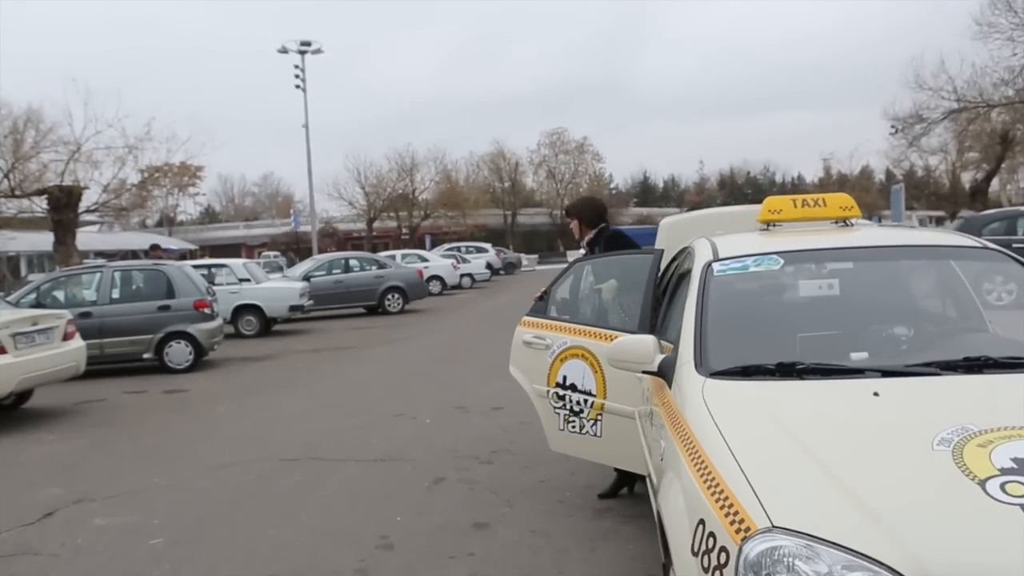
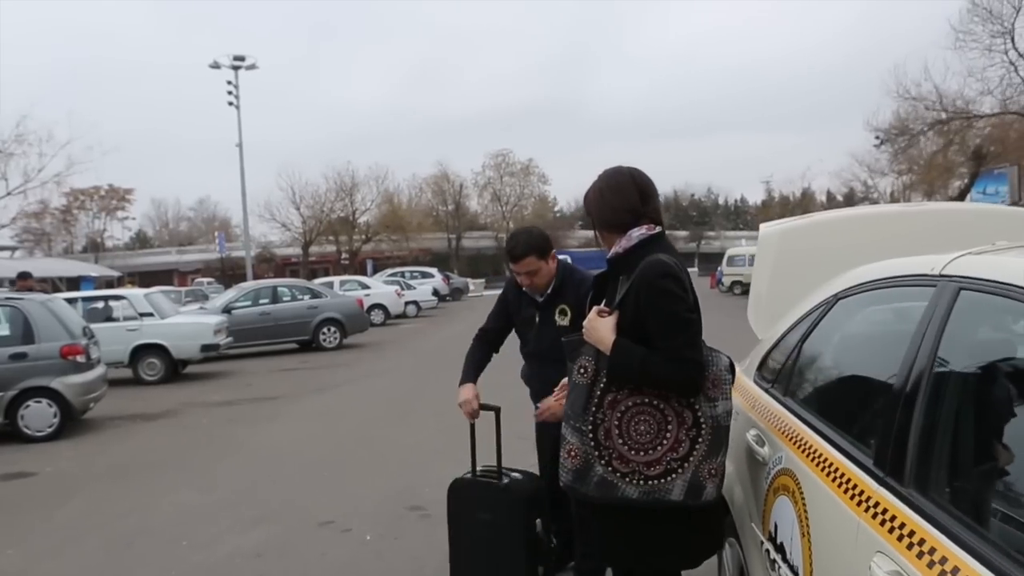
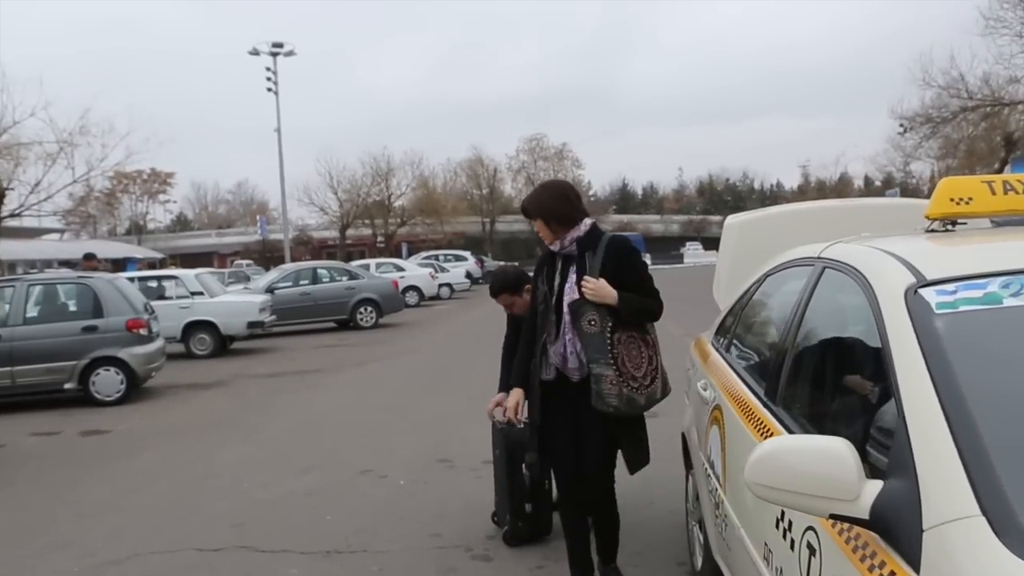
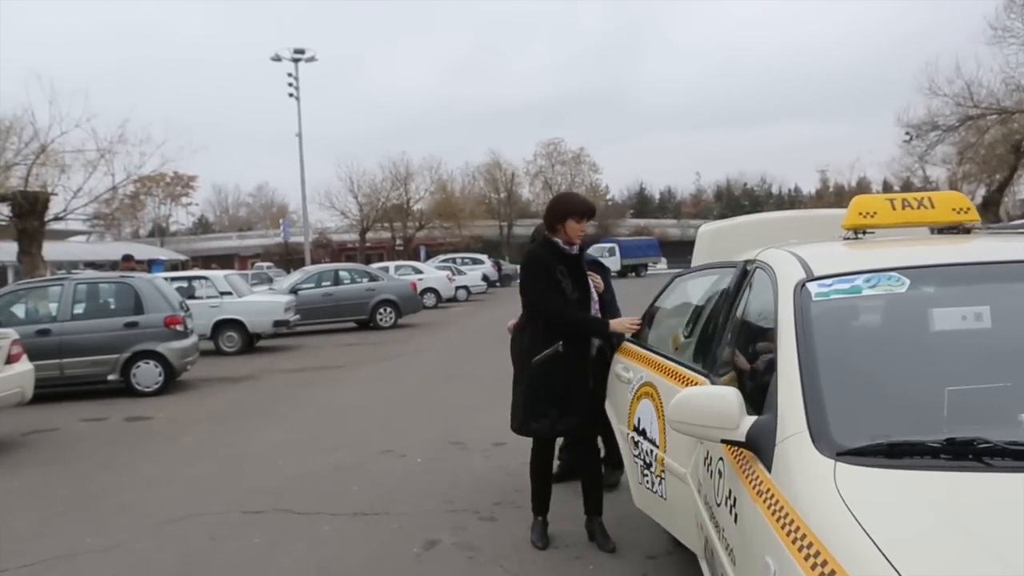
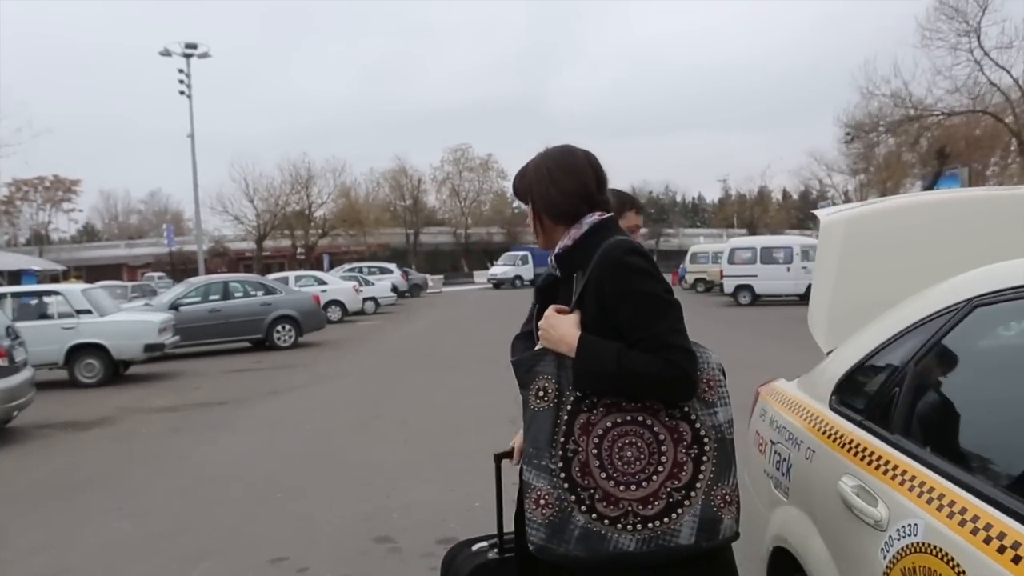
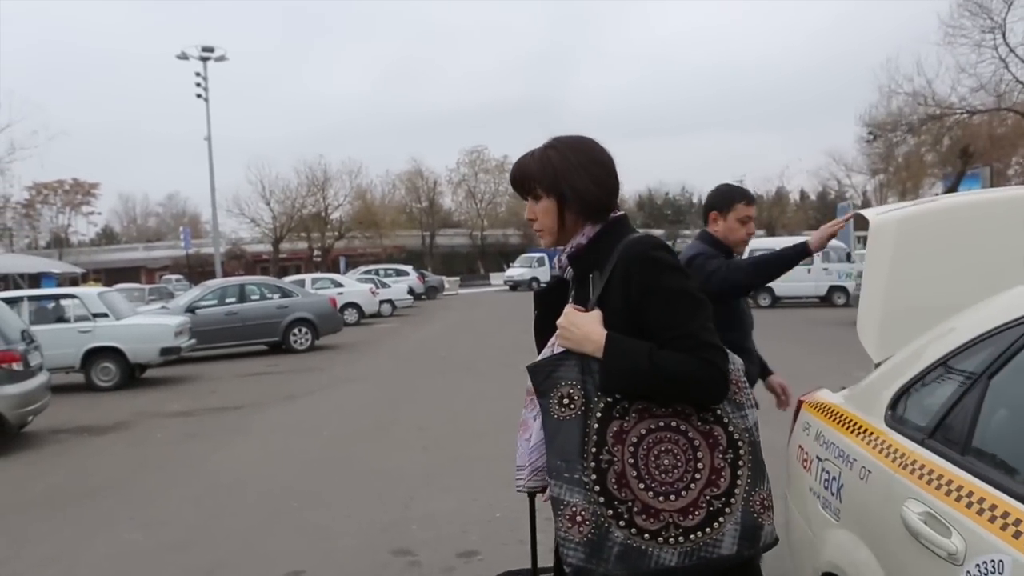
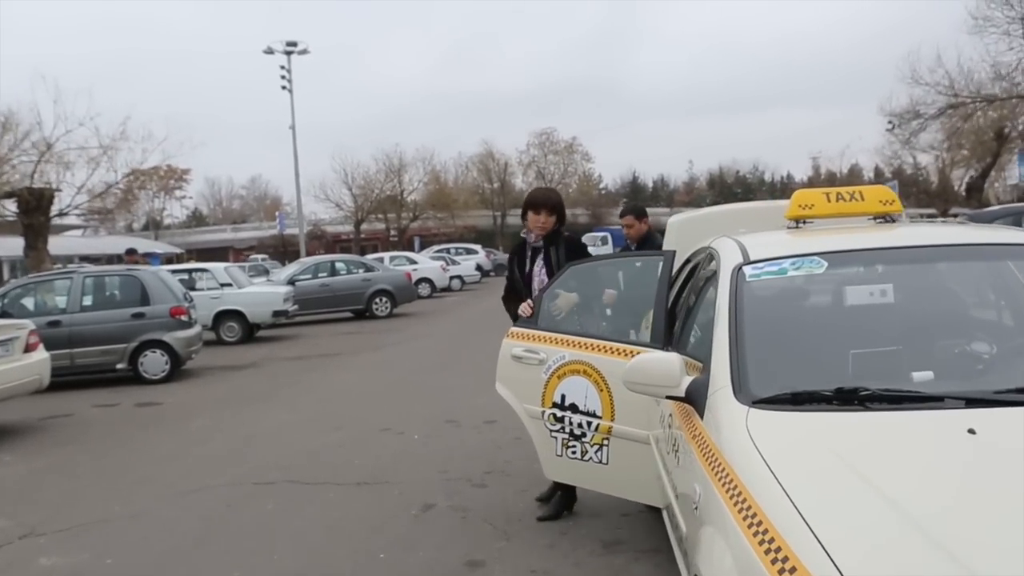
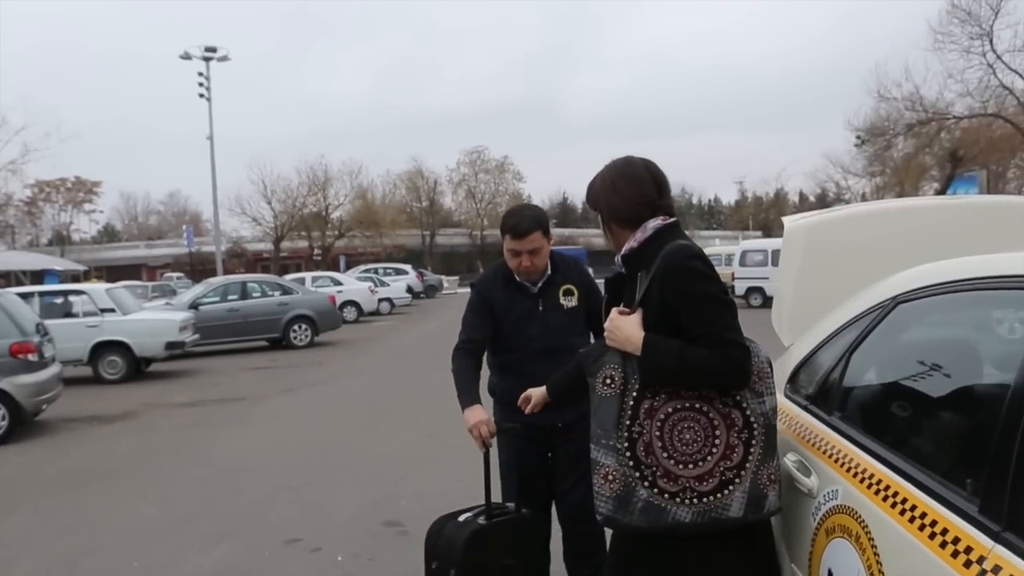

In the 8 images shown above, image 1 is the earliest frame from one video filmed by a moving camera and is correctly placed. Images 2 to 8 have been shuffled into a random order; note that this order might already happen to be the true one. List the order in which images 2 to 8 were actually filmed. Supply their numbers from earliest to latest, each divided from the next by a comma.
7, 4, 3, 2, 8, 5, 6
